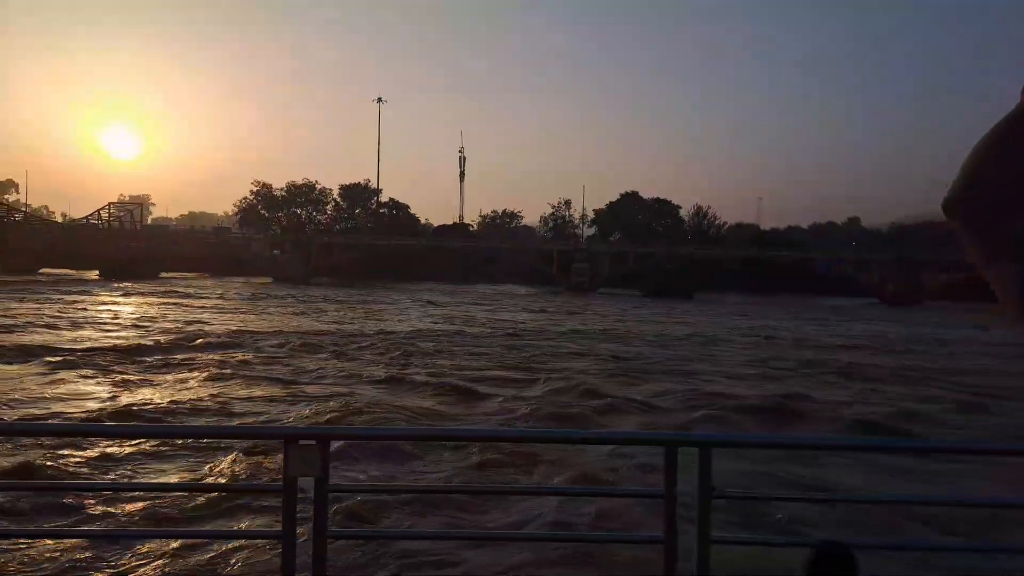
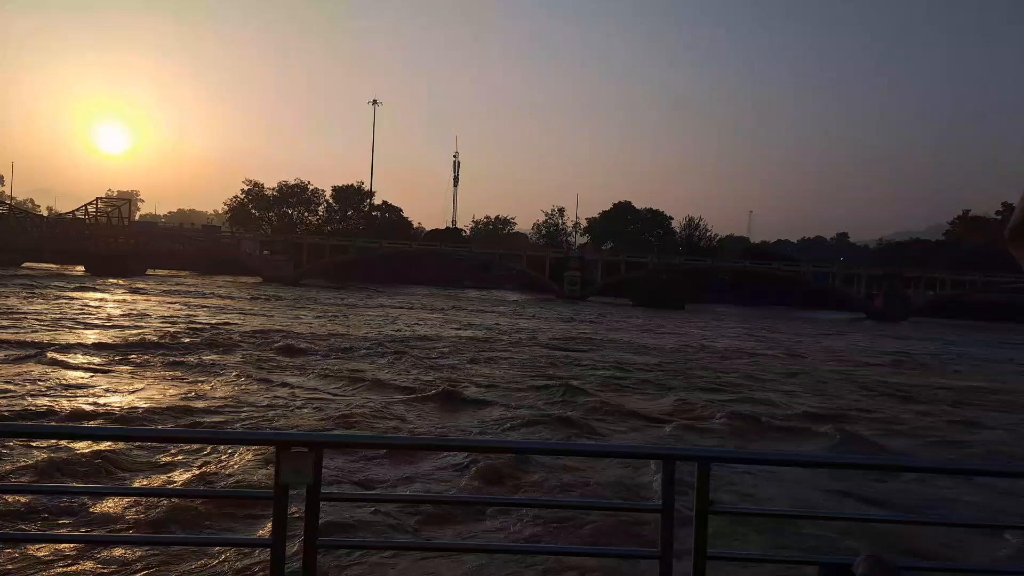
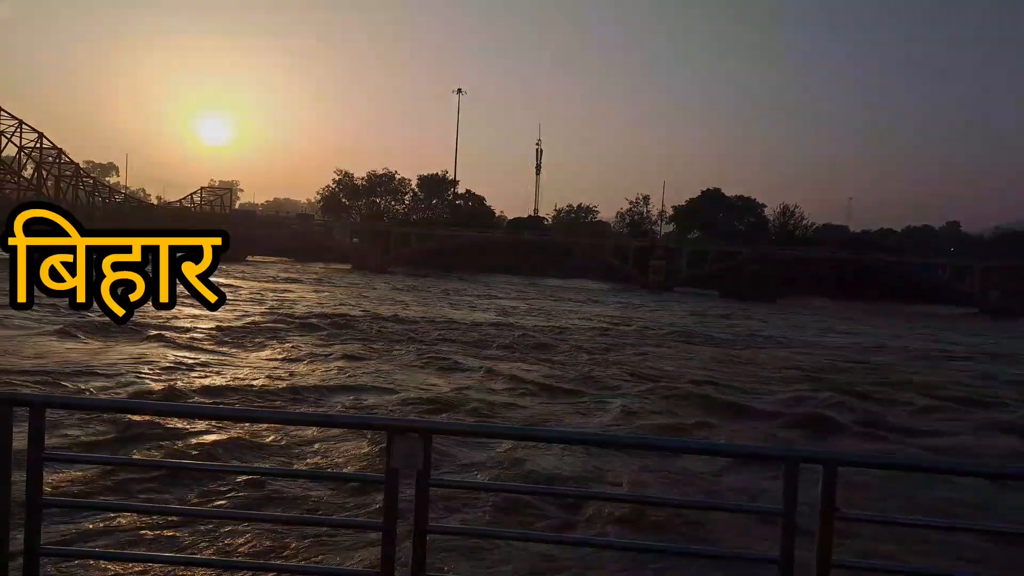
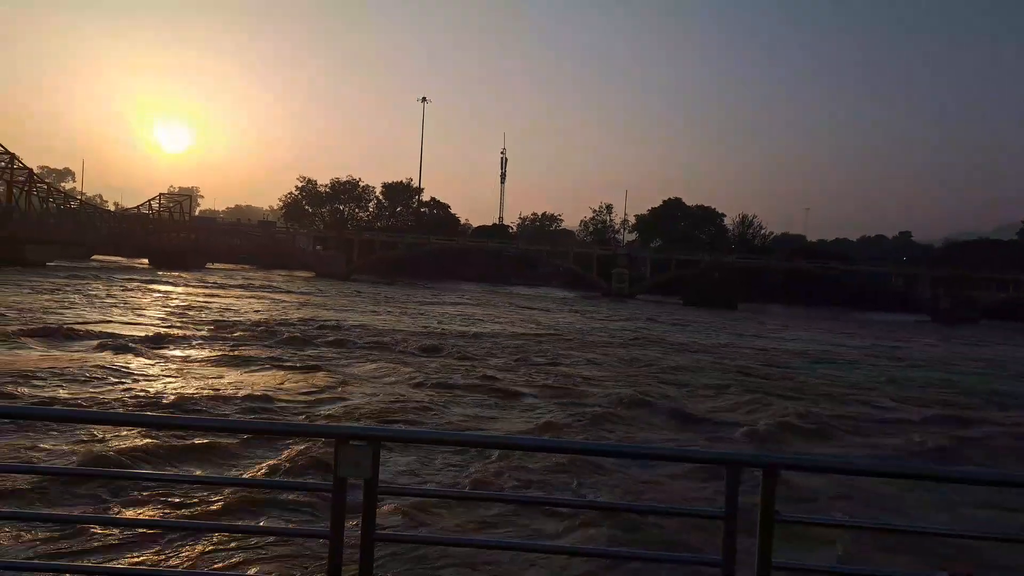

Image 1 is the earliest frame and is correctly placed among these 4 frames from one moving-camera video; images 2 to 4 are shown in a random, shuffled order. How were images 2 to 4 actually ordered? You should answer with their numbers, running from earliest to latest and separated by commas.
2, 4, 3
